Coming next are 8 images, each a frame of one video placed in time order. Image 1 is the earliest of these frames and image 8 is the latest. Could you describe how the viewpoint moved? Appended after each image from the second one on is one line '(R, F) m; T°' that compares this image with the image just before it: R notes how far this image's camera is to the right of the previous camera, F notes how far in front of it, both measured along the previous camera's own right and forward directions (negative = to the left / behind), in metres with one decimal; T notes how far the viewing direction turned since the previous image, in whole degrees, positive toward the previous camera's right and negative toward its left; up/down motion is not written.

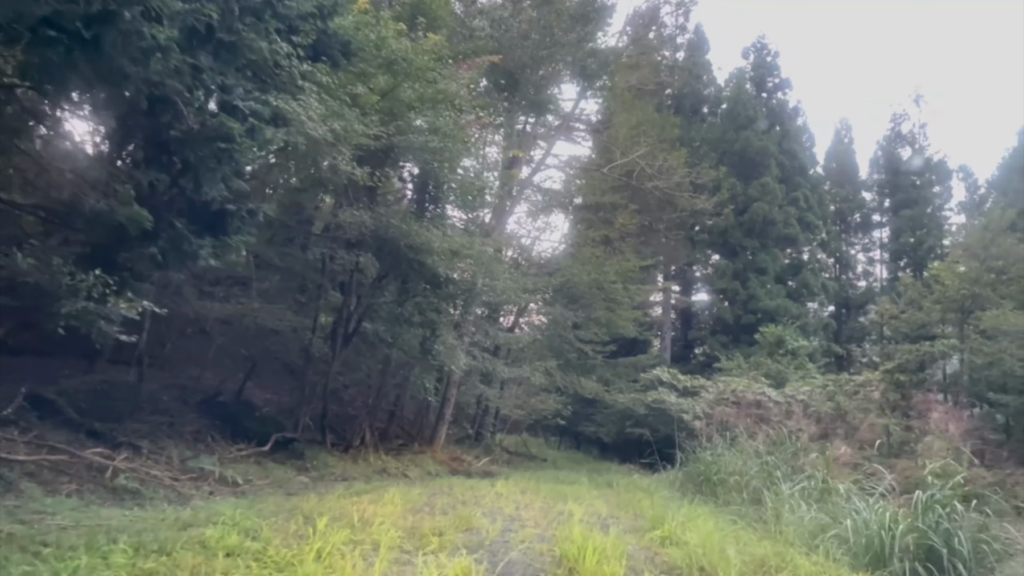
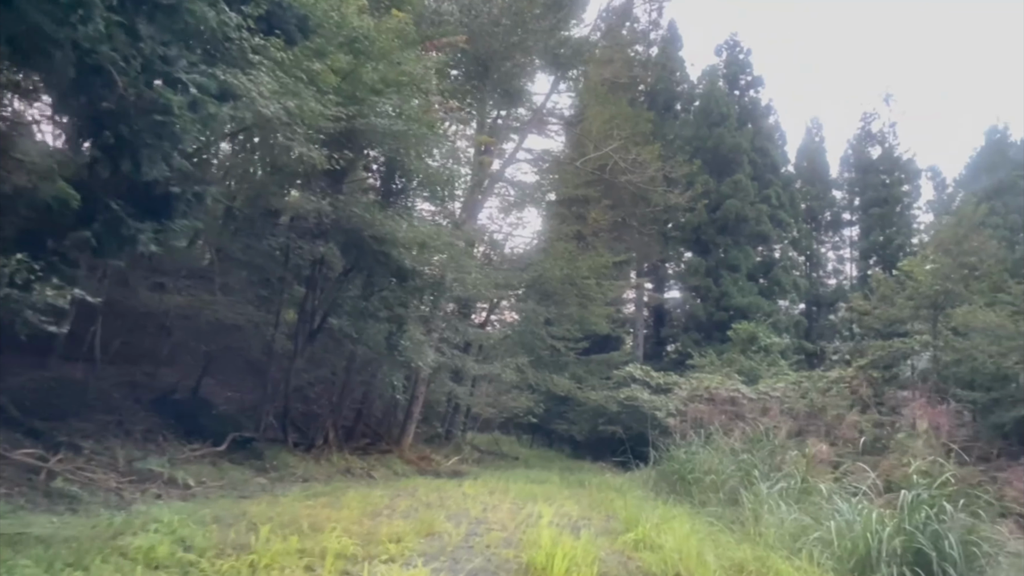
(+0.1, +0.4) m; +2°
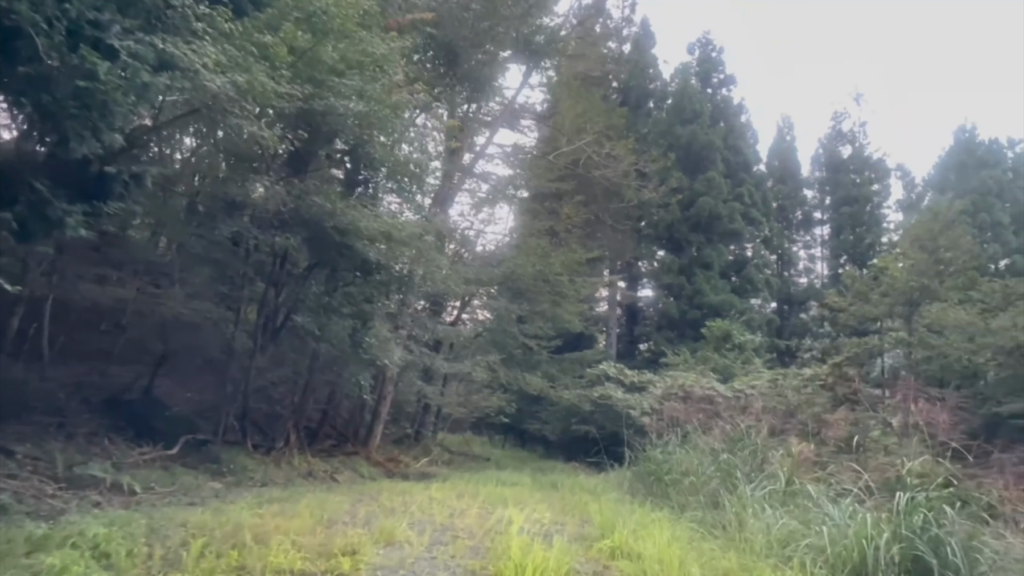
(0.0, +0.5) m; +2°
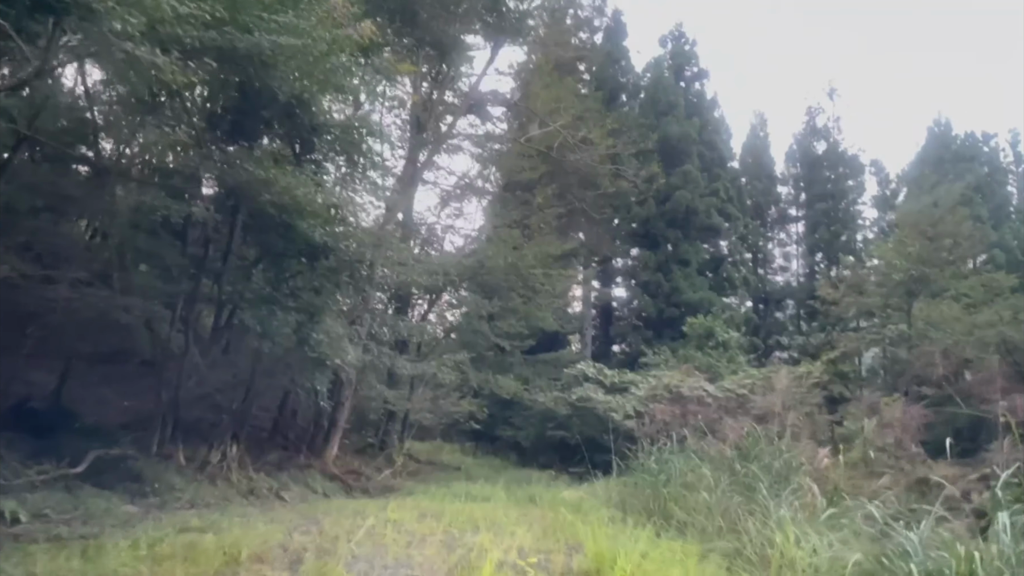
(0.0, +1.4) m; +2°
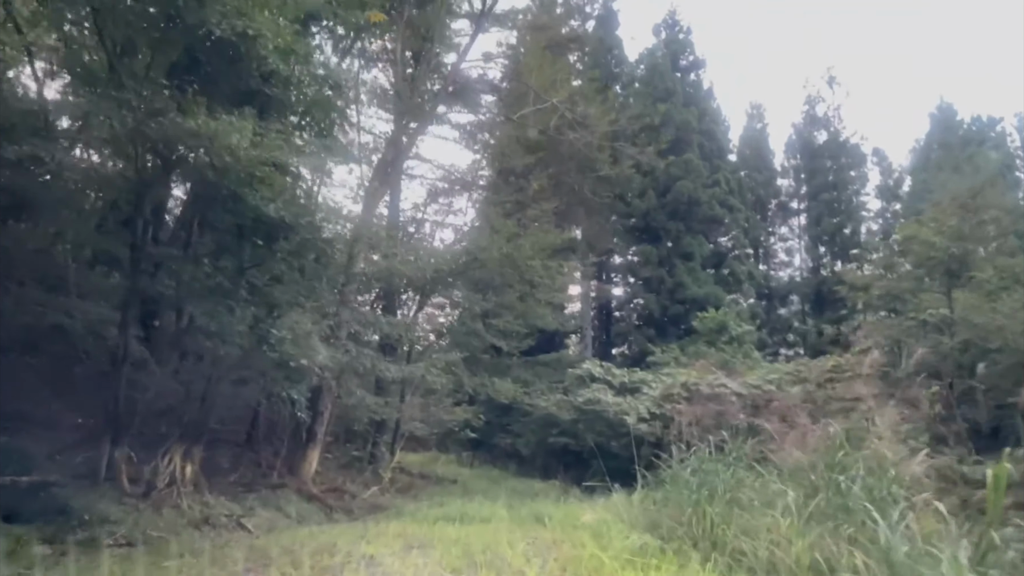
(0.0, +1.6) m; 0°
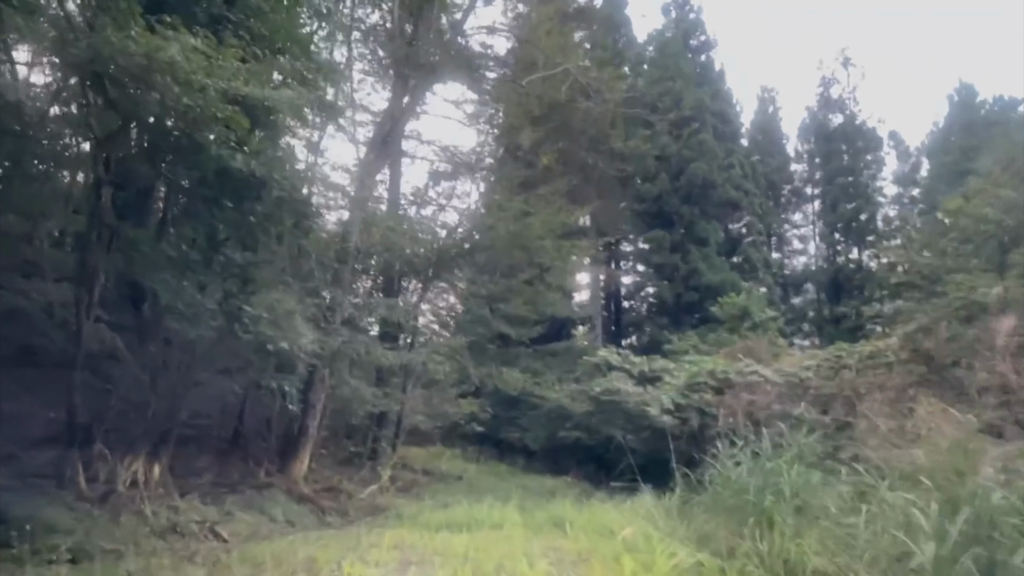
(-0.1, +1.2) m; 0°
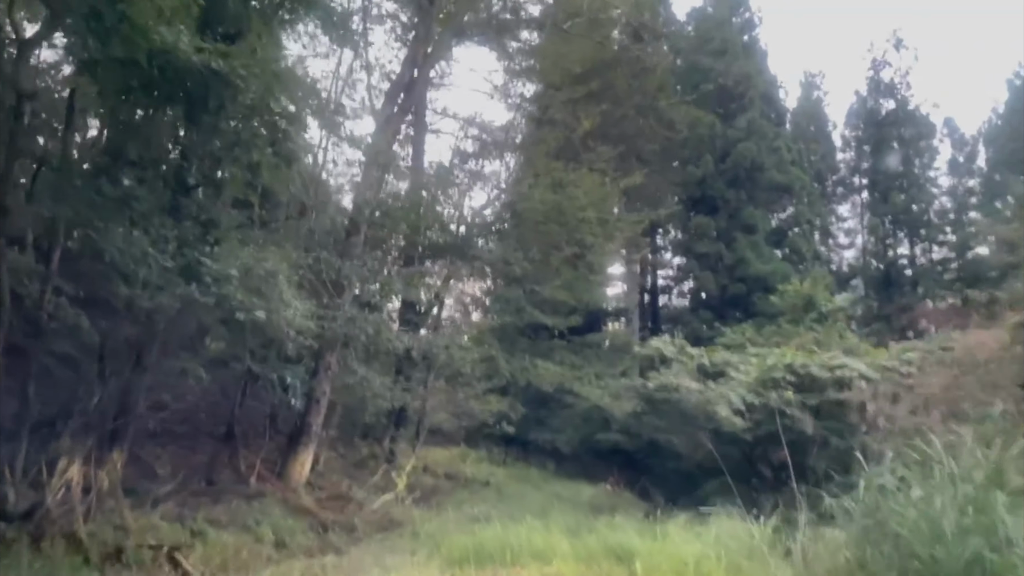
(-0.2, +1.9) m; -2°
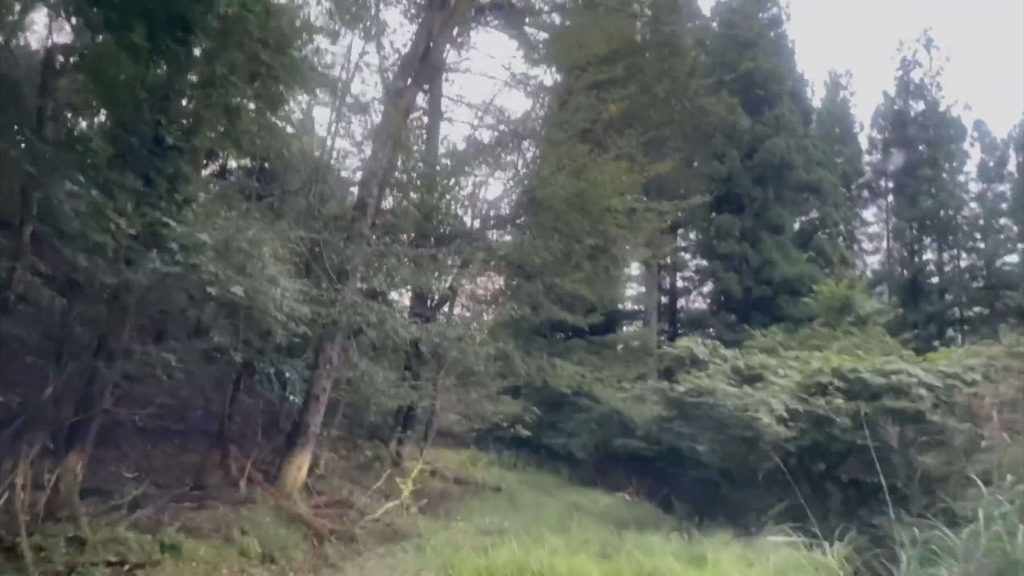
(-0.1, +0.9) m; -1°
